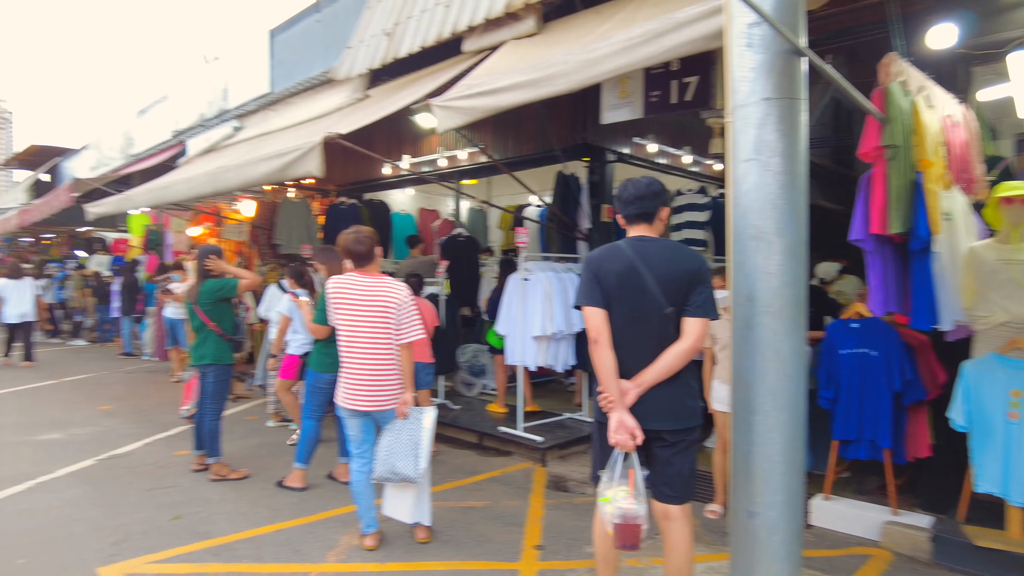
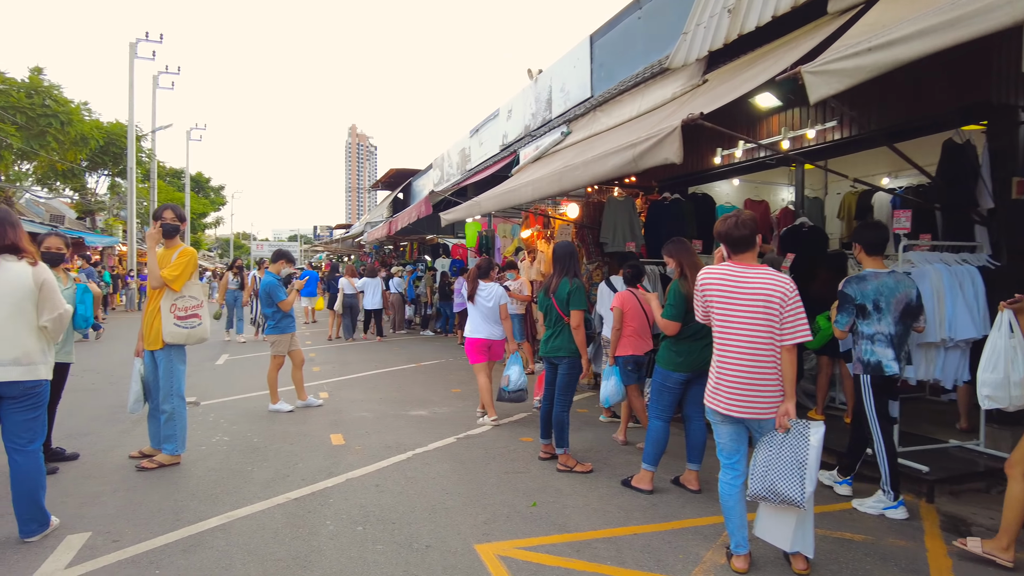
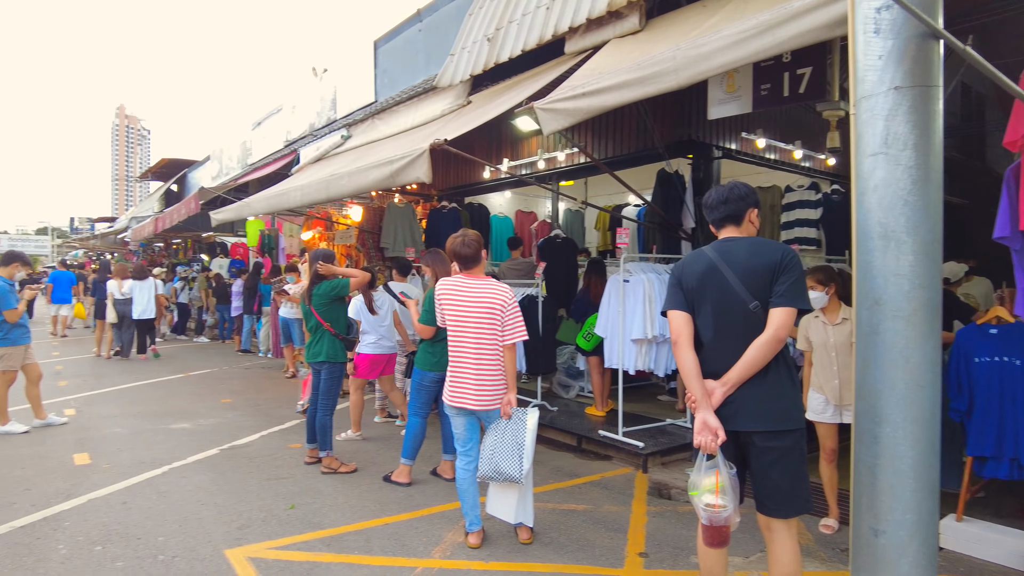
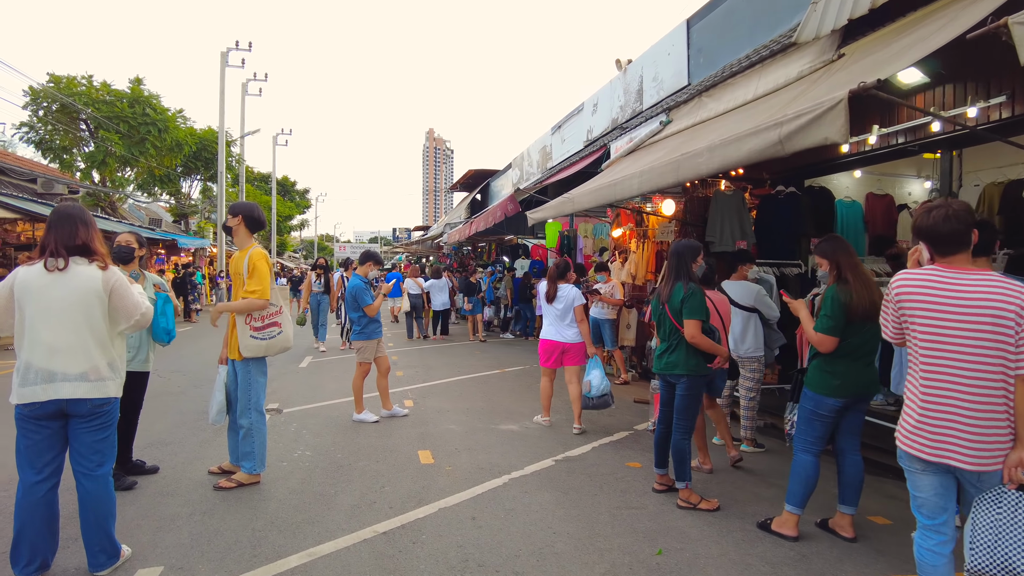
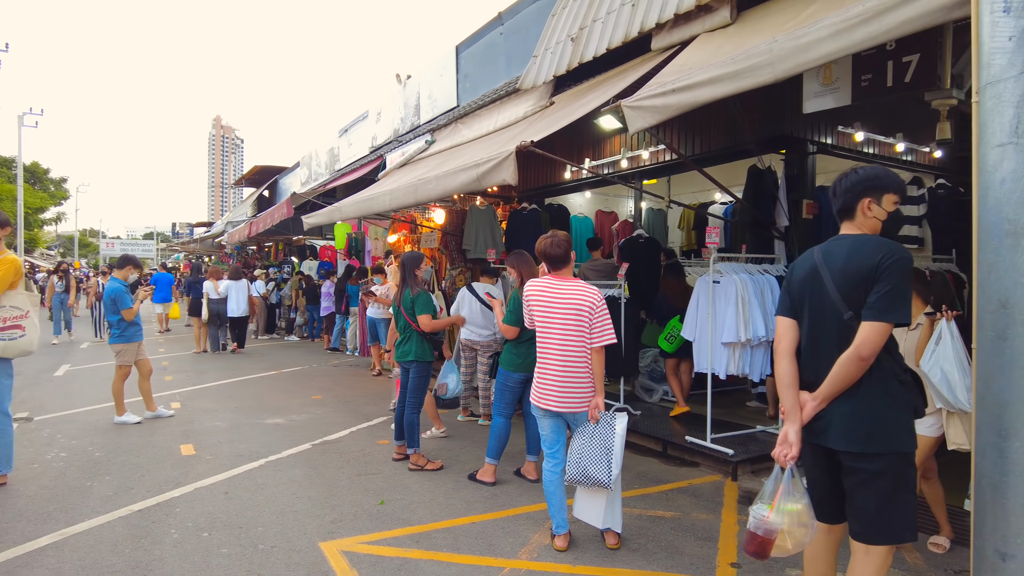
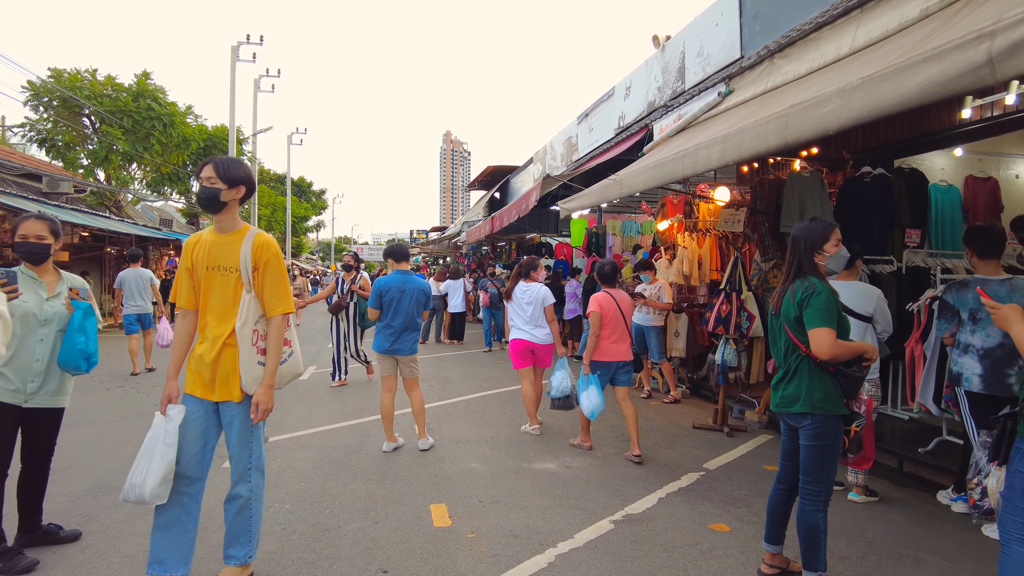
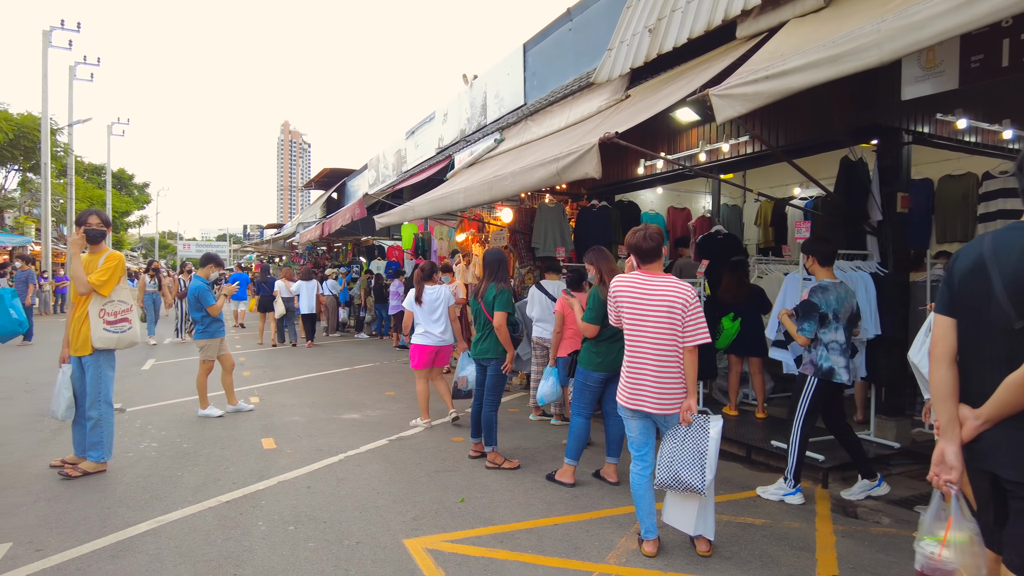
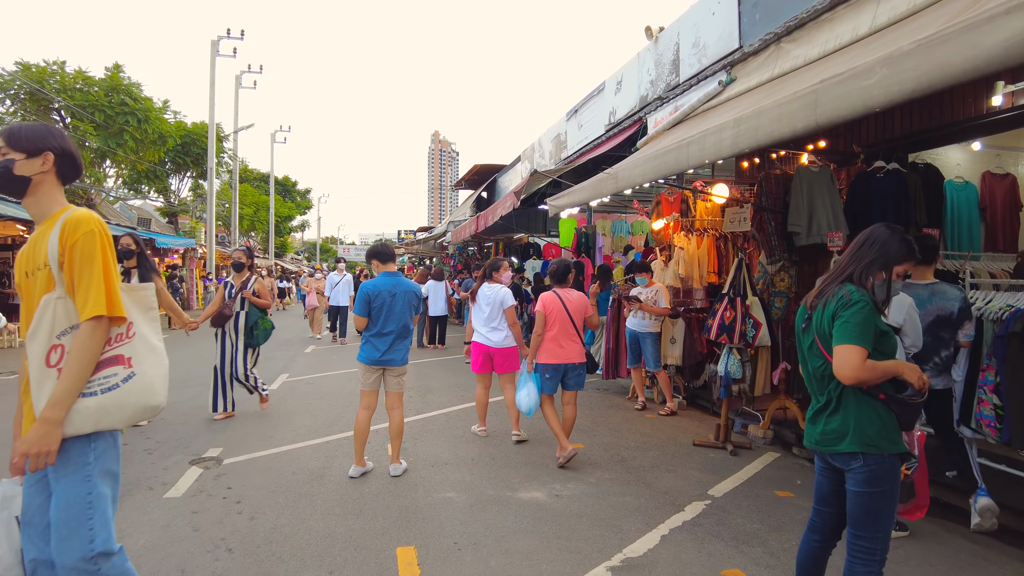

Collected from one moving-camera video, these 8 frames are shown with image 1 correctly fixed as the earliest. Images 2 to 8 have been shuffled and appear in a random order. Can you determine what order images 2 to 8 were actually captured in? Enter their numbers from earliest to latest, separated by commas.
3, 5, 7, 2, 4, 6, 8
